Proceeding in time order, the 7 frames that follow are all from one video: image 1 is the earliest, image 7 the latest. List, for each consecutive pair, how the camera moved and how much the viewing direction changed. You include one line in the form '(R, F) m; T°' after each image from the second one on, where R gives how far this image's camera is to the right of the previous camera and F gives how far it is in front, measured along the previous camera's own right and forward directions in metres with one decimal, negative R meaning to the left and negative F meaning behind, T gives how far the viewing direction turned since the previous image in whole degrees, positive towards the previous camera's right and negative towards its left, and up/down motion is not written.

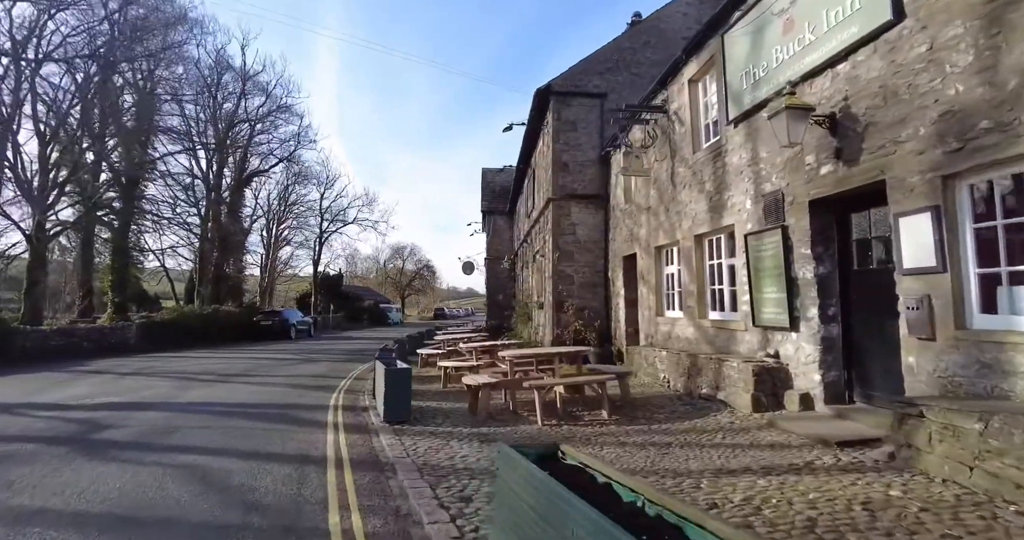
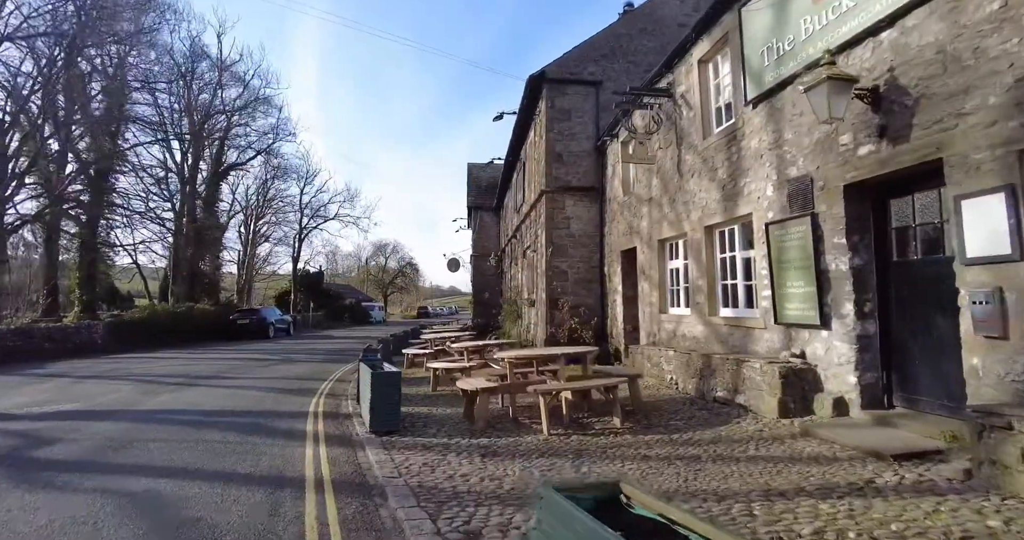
(-0.2, +0.7) m; +2°
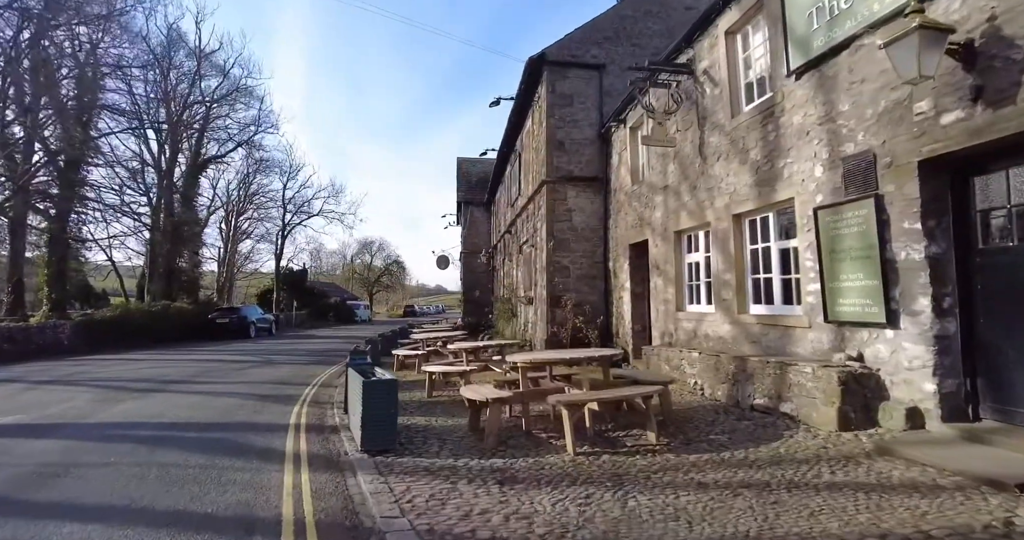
(-0.3, +0.9) m; +1°
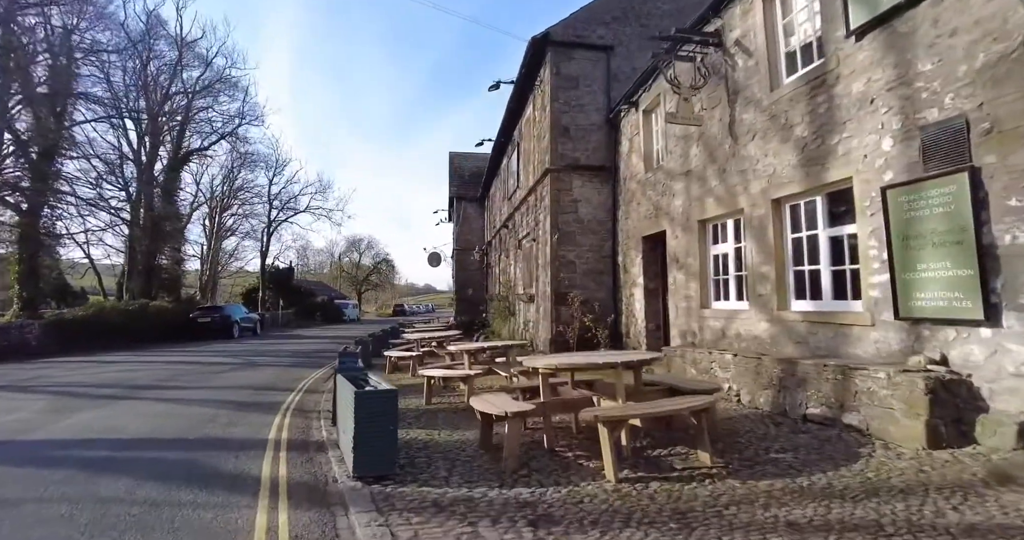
(-0.3, +0.9) m; +1°
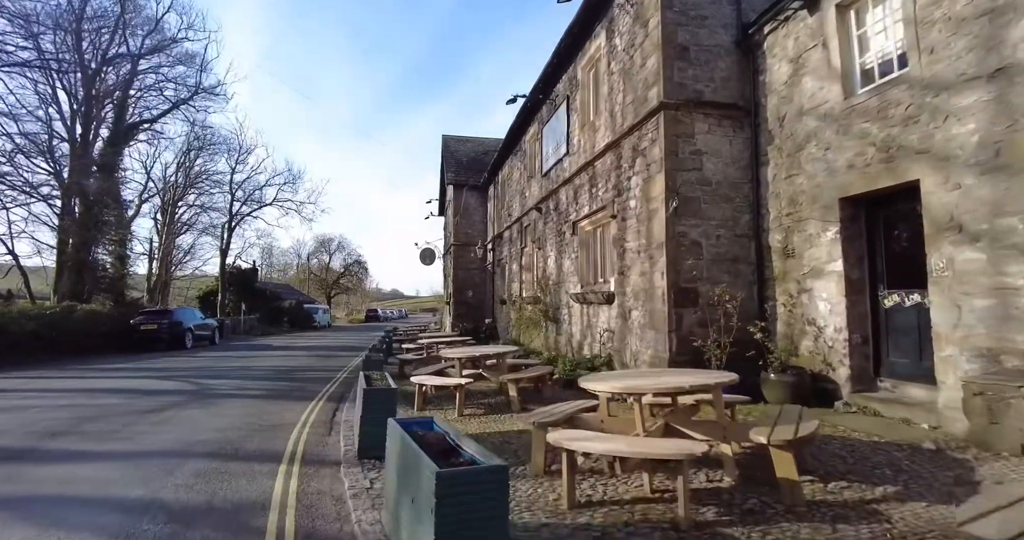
(-1.8, +4.0) m; +3°
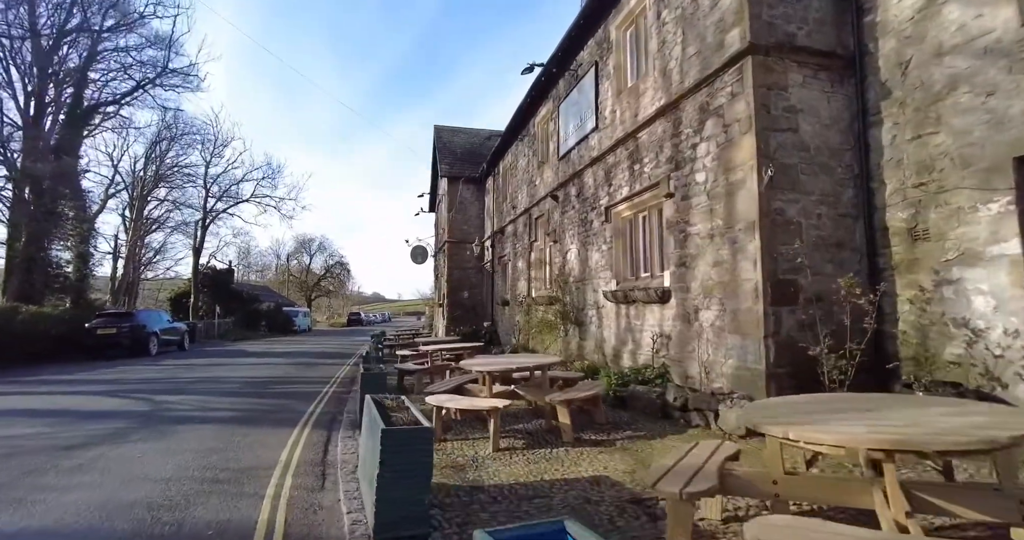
(-0.7, +1.8) m; +2°
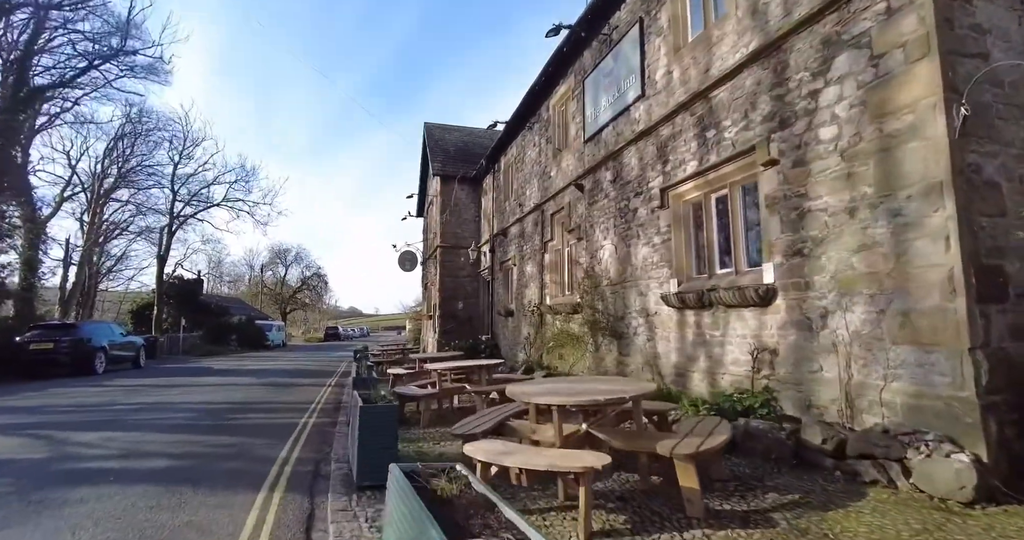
(-0.8, +2.1) m; +2°
